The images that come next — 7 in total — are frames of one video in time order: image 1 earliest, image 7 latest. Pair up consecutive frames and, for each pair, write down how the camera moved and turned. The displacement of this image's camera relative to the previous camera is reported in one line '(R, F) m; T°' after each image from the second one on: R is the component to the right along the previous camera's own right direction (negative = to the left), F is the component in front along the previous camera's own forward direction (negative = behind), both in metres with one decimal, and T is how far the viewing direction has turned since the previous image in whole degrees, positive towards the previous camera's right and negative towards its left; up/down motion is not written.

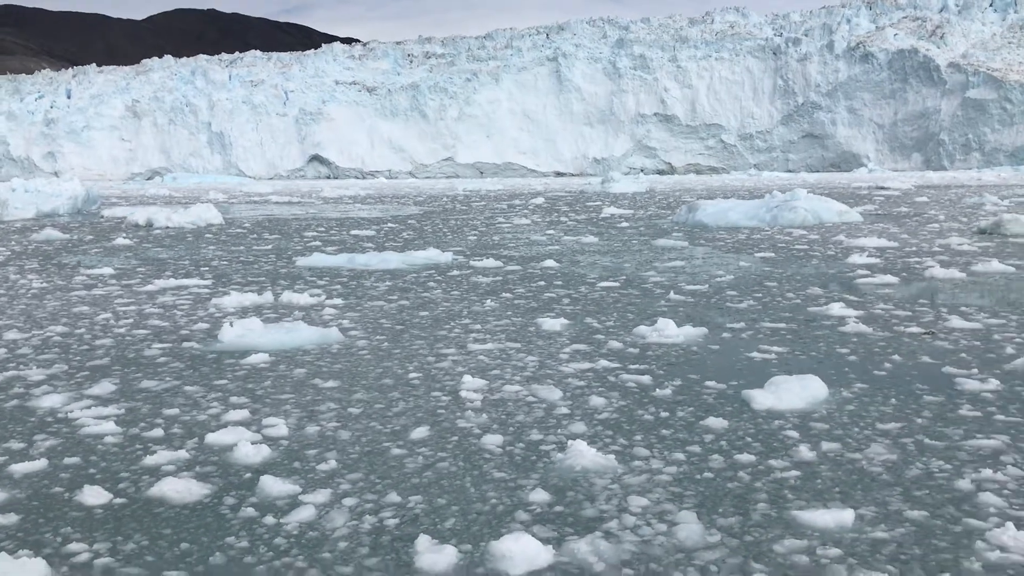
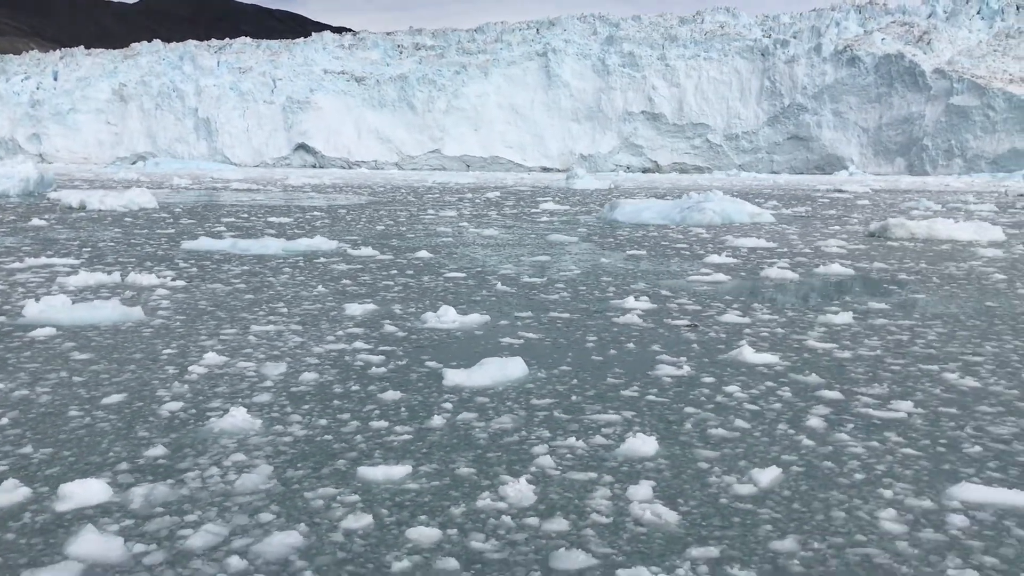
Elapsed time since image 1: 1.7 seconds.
(+1.0, -0.3) m; +1°
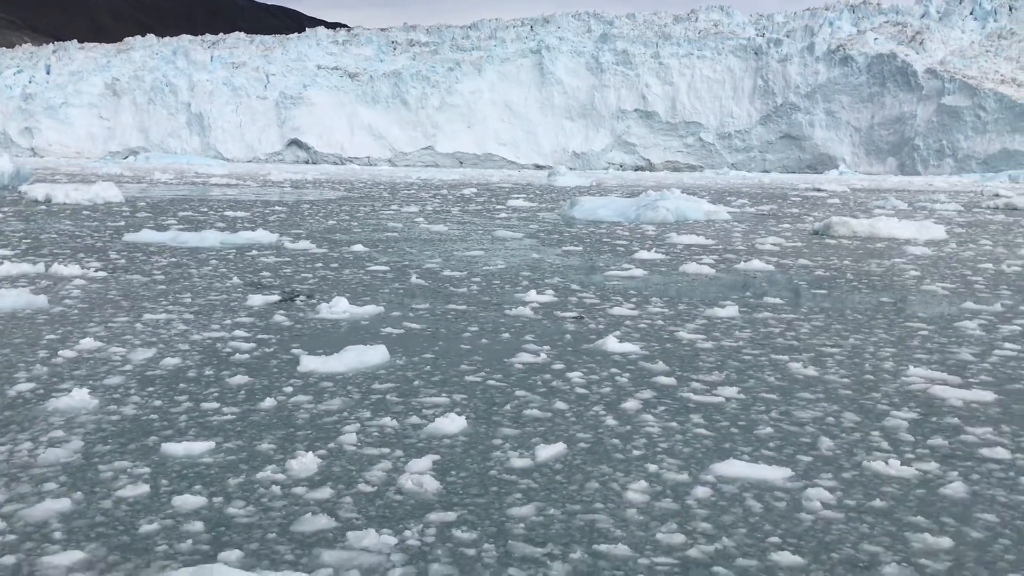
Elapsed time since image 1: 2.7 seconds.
(+0.5, -0.2) m; 0°
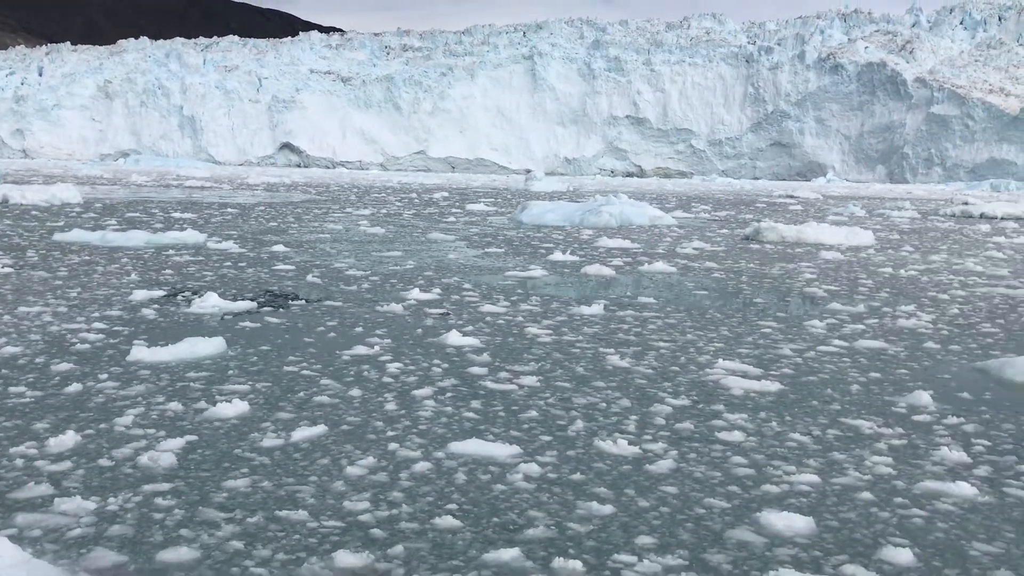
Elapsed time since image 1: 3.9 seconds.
(+0.7, -0.2) m; 0°
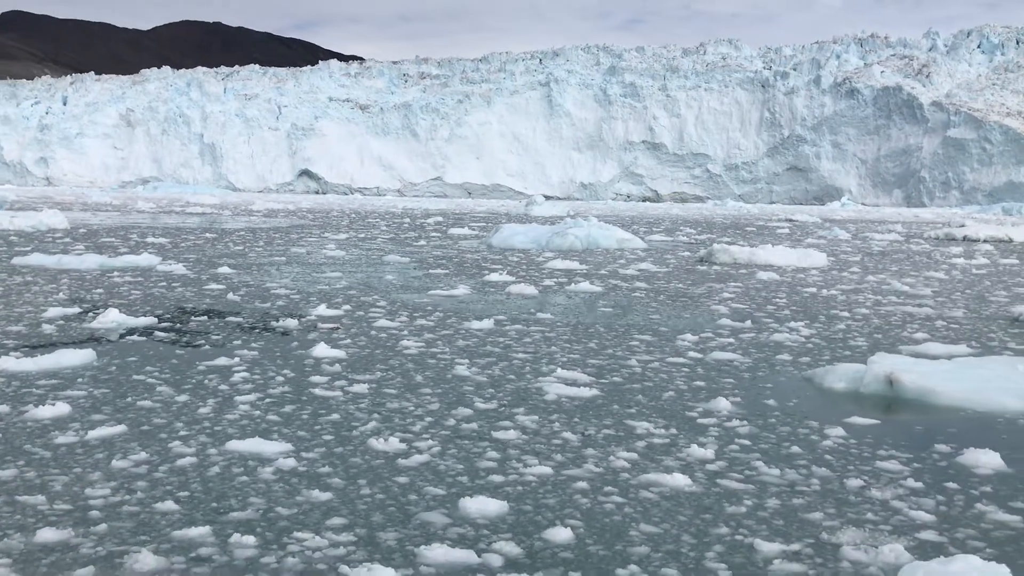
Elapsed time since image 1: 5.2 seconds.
(+0.8, -0.2) m; -1°
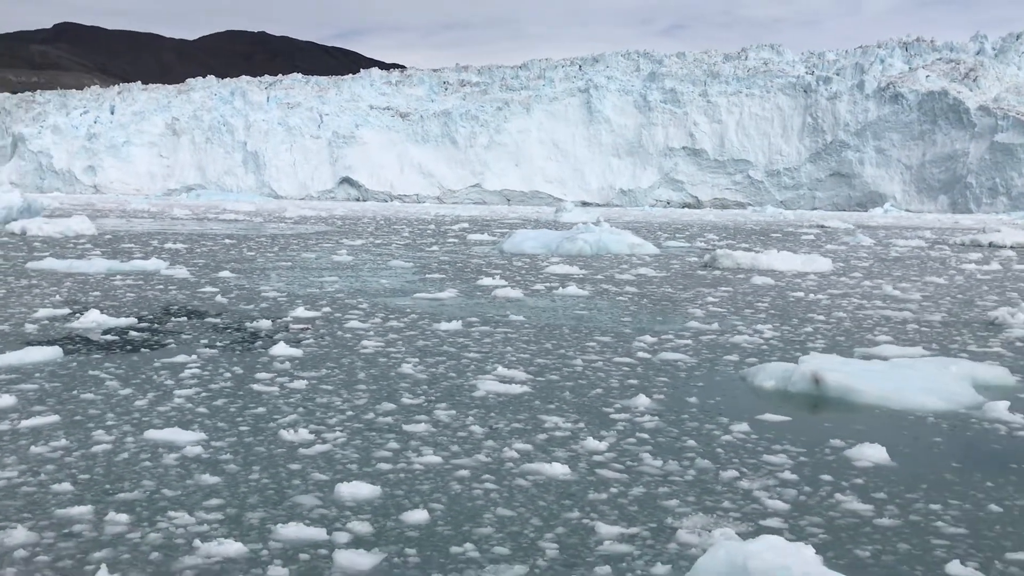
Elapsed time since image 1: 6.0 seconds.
(+0.4, -0.1) m; -2°
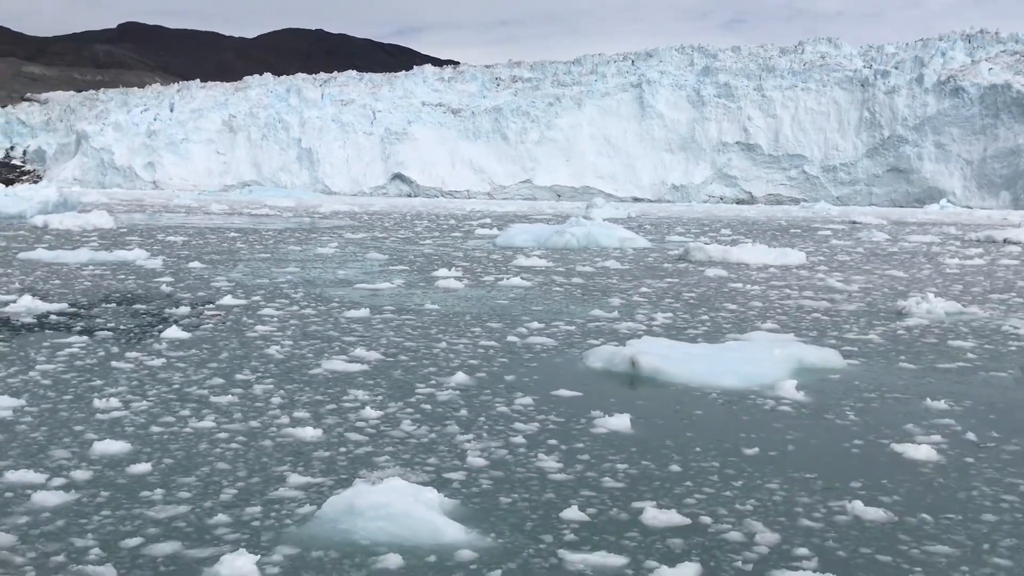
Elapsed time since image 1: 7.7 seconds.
(+1.0, -0.3) m; -3°
